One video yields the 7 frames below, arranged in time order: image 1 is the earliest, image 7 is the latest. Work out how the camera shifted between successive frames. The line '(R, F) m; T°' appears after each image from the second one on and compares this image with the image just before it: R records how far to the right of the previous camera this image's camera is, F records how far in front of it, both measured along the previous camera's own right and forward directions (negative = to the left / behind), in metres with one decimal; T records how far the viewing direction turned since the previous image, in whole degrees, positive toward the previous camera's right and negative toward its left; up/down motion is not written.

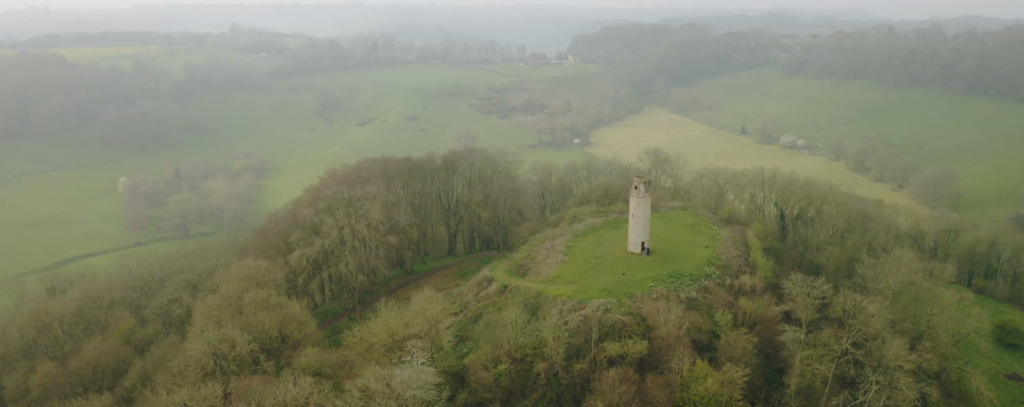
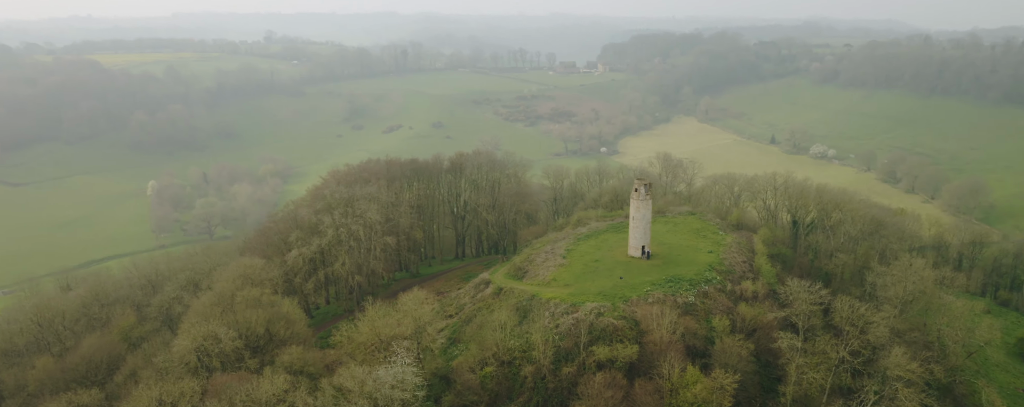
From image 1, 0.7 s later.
(+2.0, +0.8) m; -2°
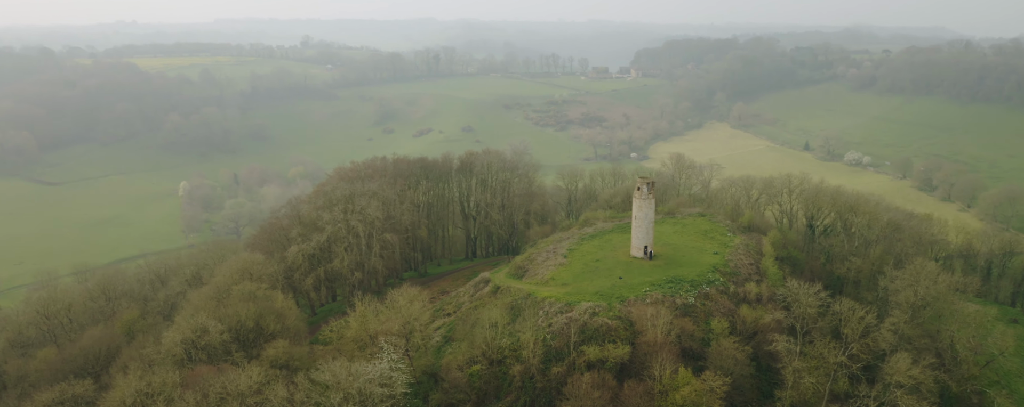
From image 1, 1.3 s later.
(+2.0, +0.8) m; -2°
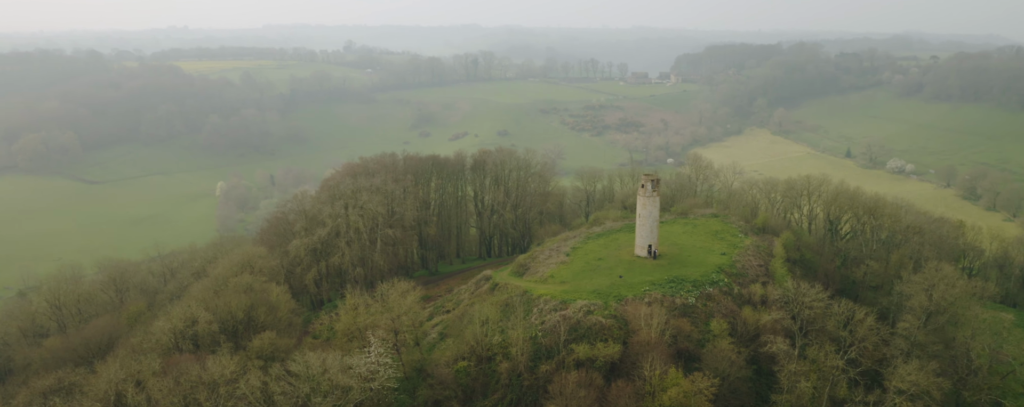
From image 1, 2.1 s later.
(+2.3, +0.9) m; -3°
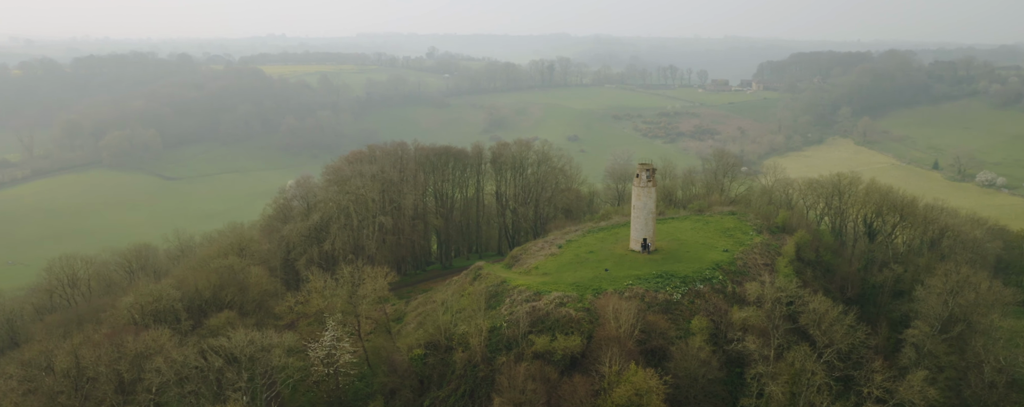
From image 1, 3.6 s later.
(+5.3, +2.1) m; -5°
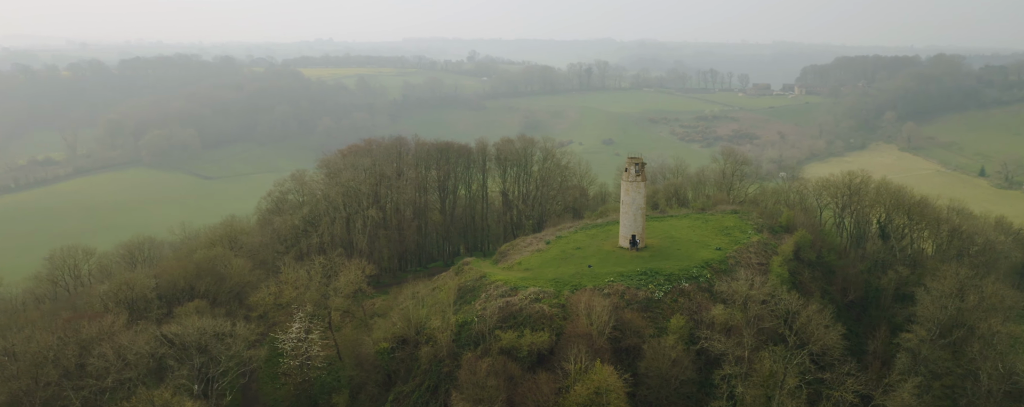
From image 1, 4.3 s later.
(+3.1, +1.1) m; -3°
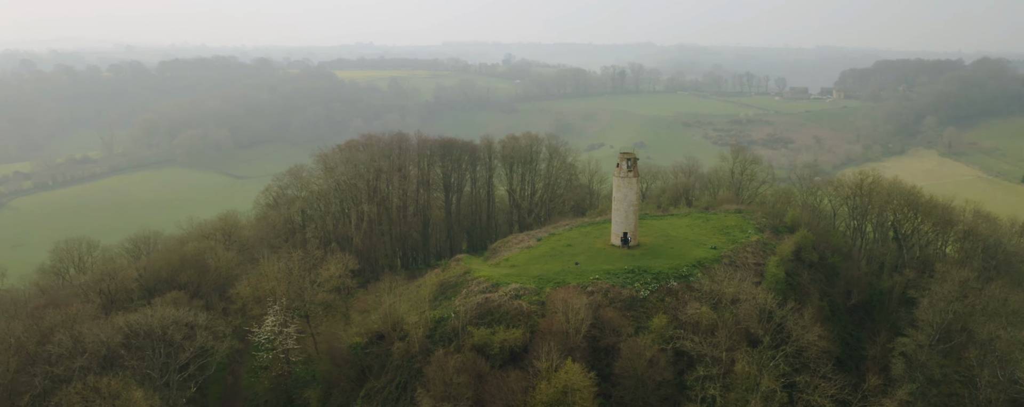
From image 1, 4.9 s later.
(+2.6, +0.9) m; -2°
